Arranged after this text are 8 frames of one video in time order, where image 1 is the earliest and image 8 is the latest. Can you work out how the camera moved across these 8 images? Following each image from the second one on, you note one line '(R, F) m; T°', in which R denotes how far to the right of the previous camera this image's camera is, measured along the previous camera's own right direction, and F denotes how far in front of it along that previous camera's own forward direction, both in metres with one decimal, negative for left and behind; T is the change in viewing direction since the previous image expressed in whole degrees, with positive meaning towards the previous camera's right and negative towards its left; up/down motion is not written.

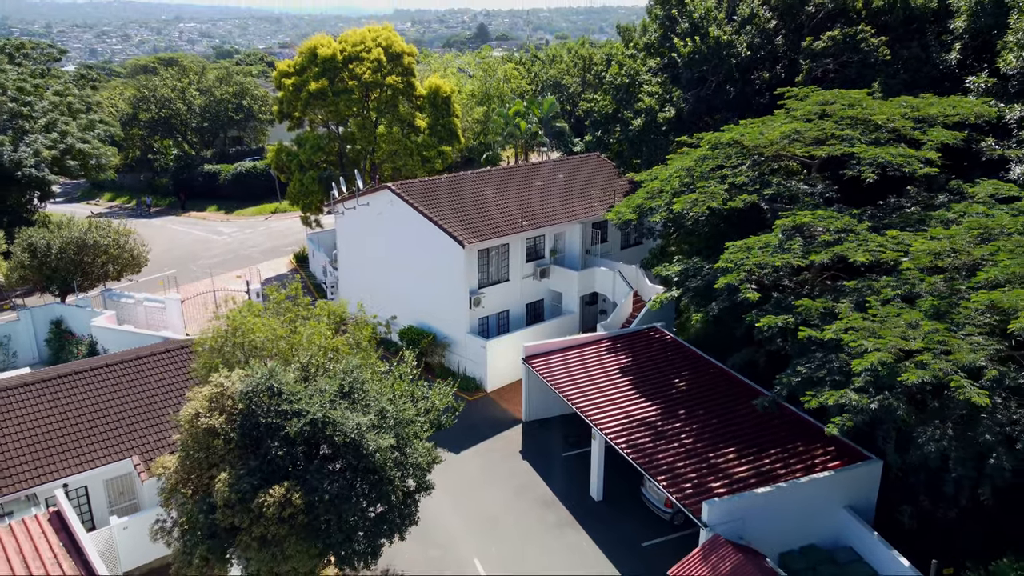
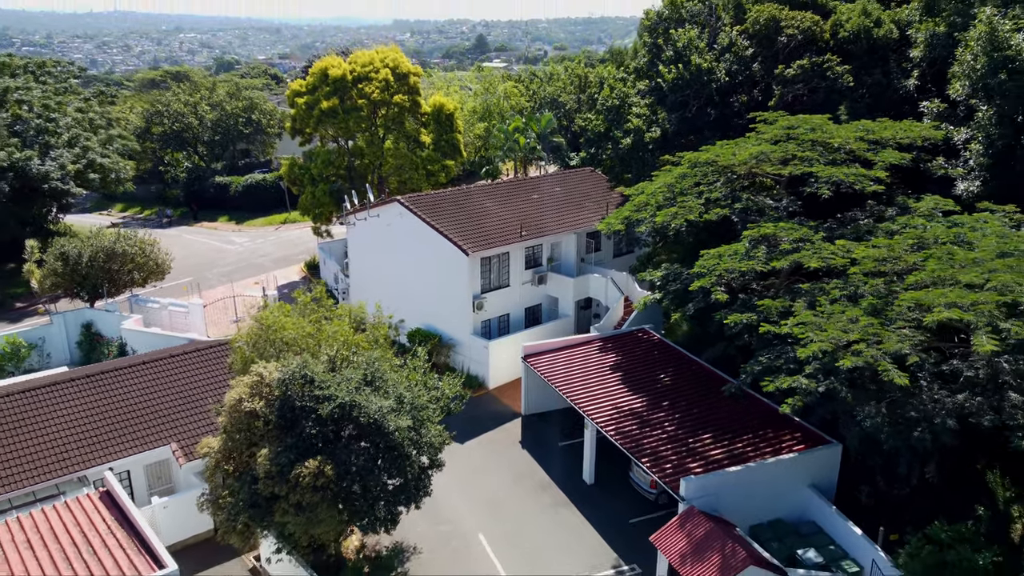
(0.0, -1.0) m; 0°
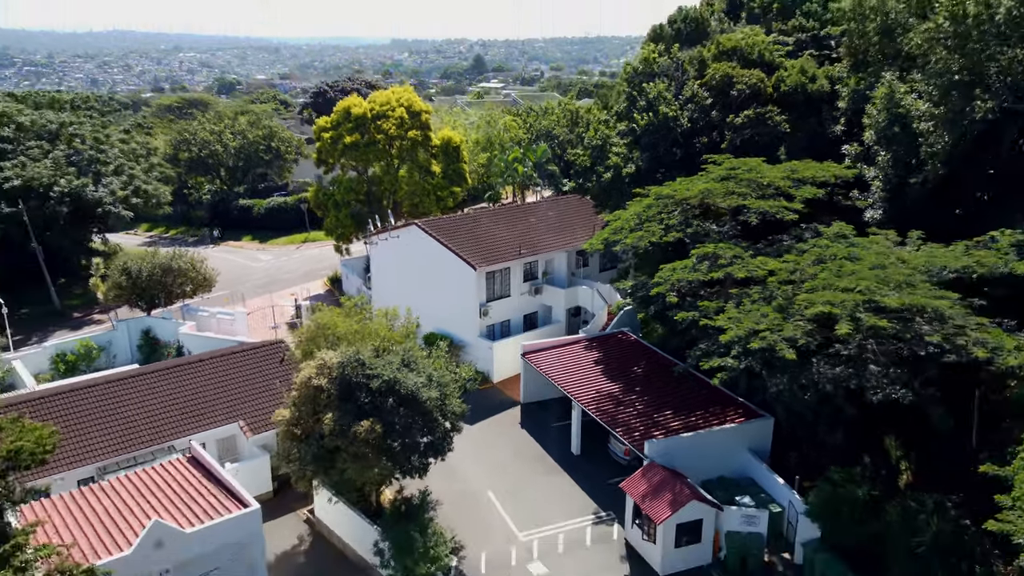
(-0.1, -2.4) m; 0°
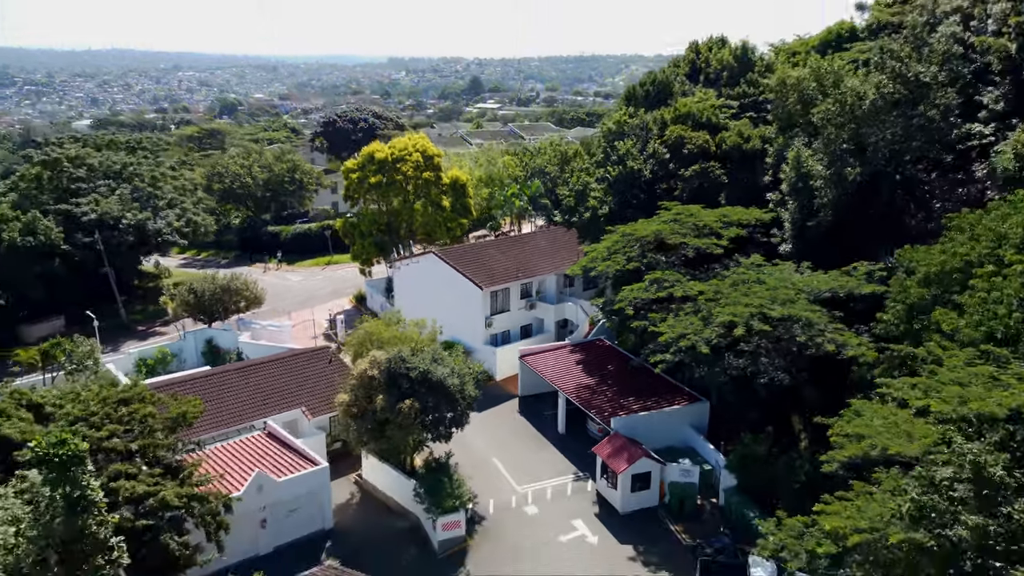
(-0.1, -3.6) m; 0°
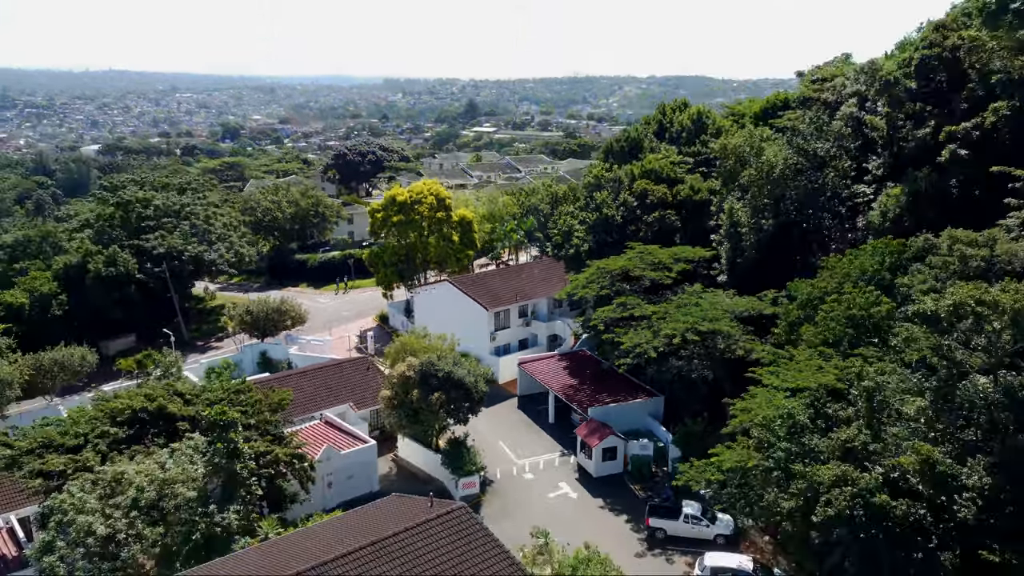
(-0.1, -4.5) m; 0°
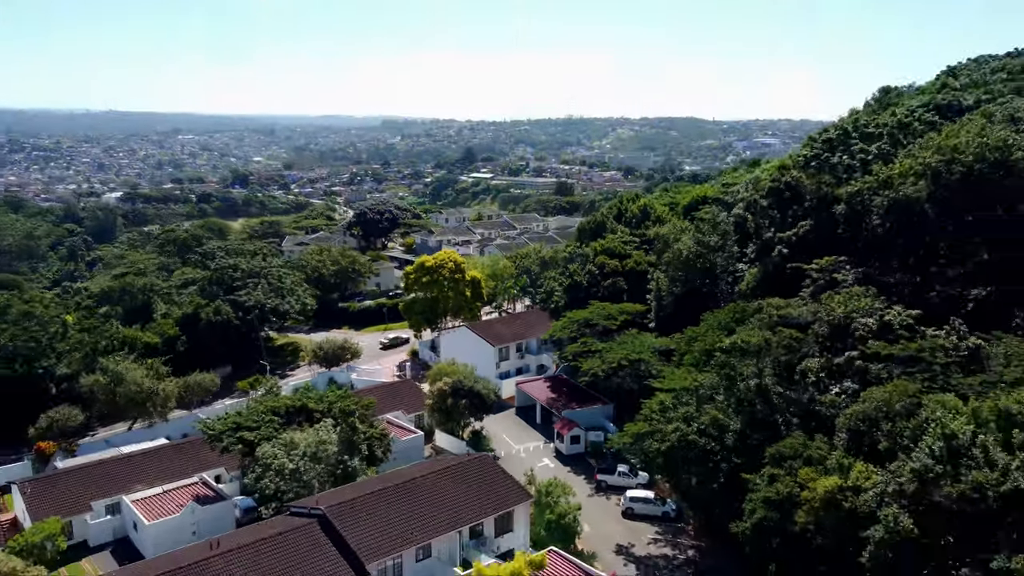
(-0.1, -9.6) m; 0°
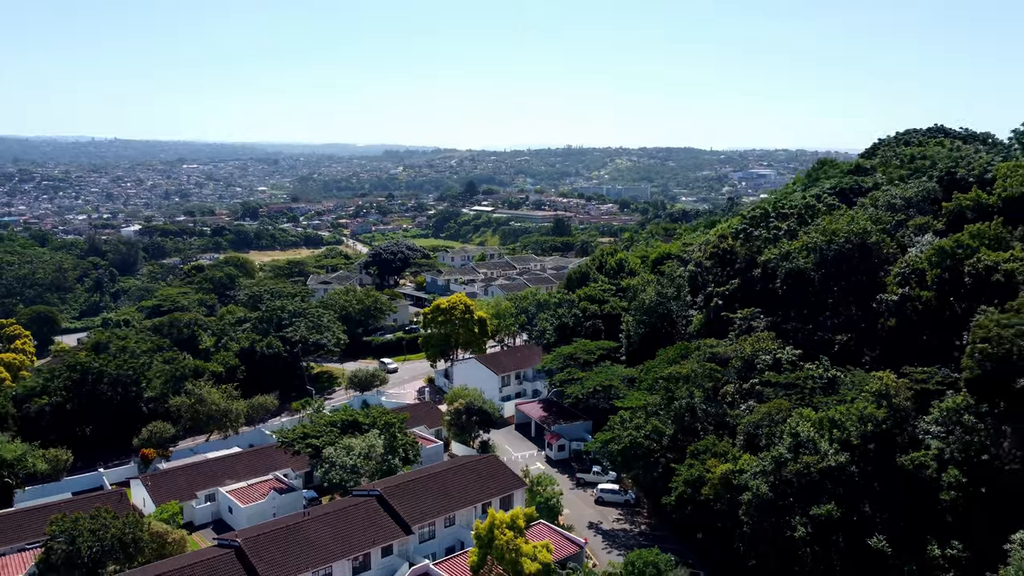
(0.0, -7.7) m; 0°
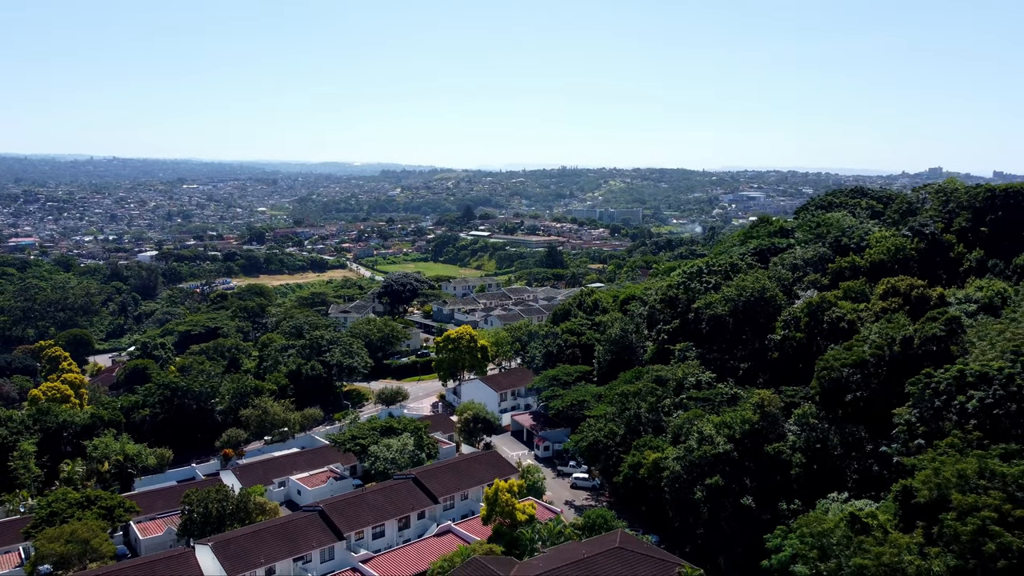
(-0.1, -10.5) m; 0°
